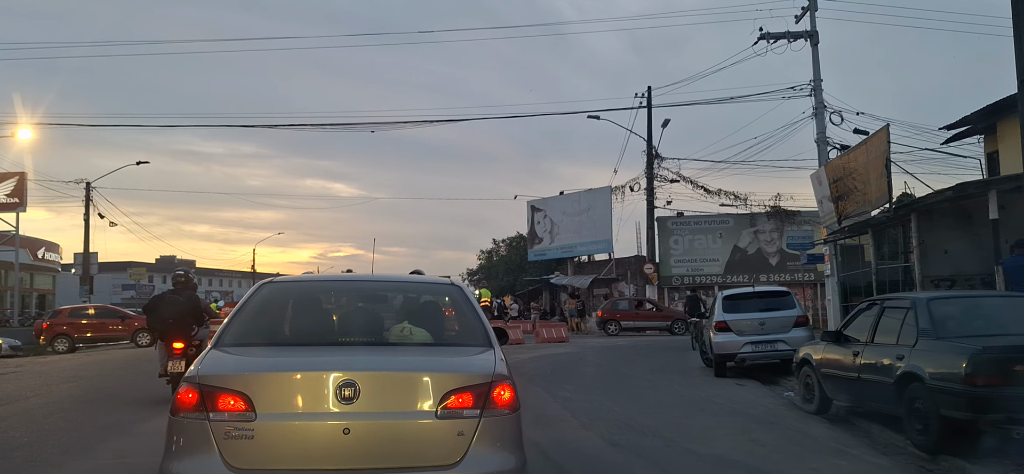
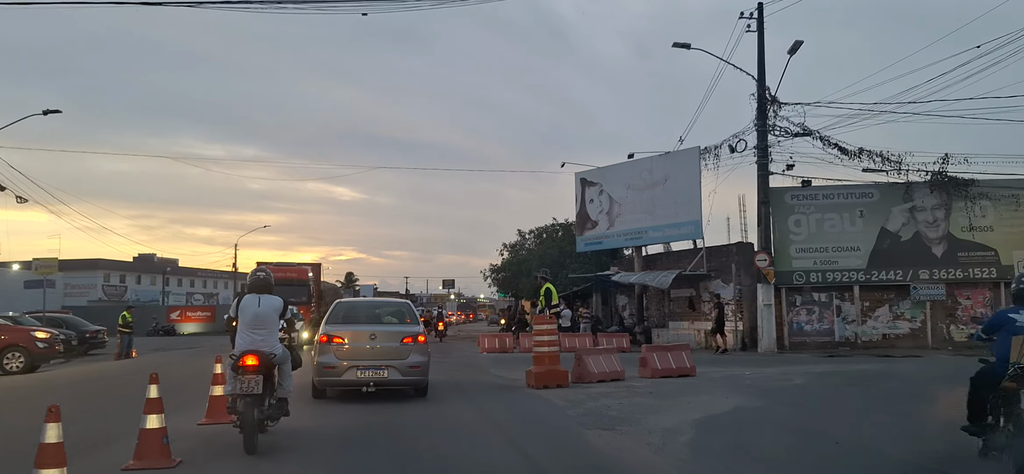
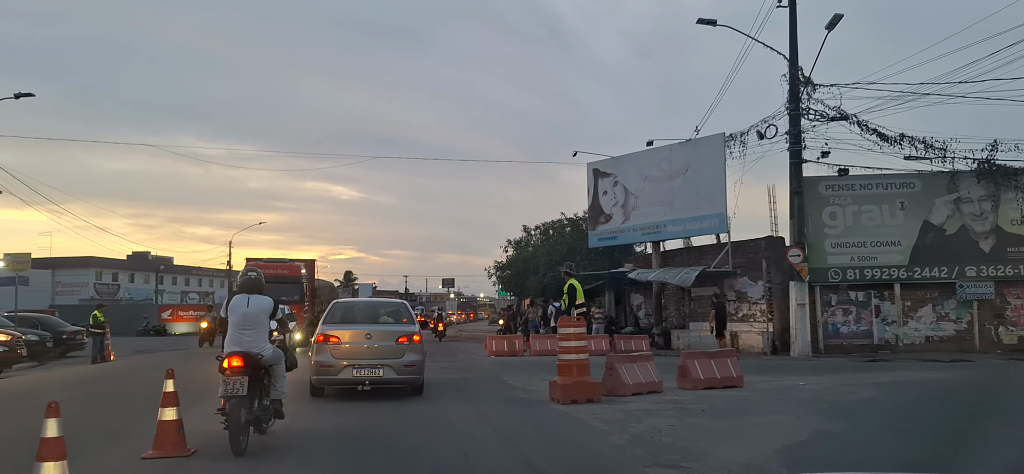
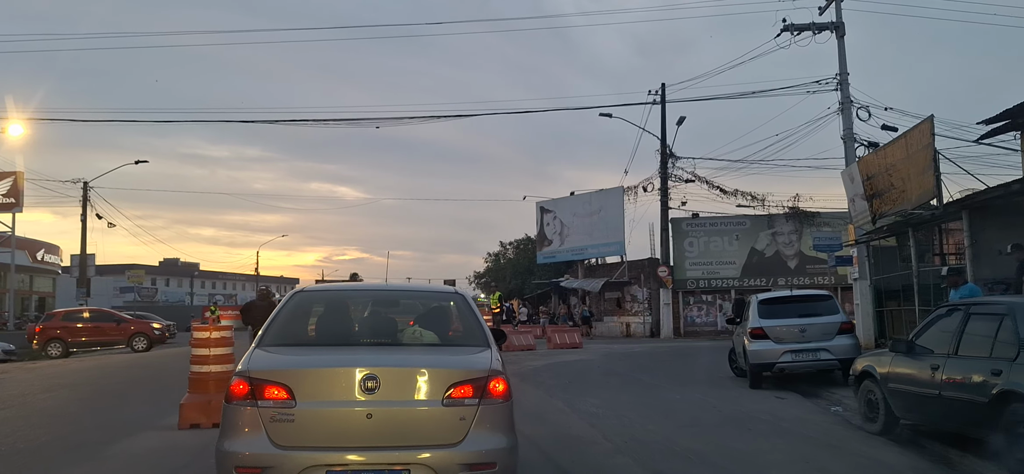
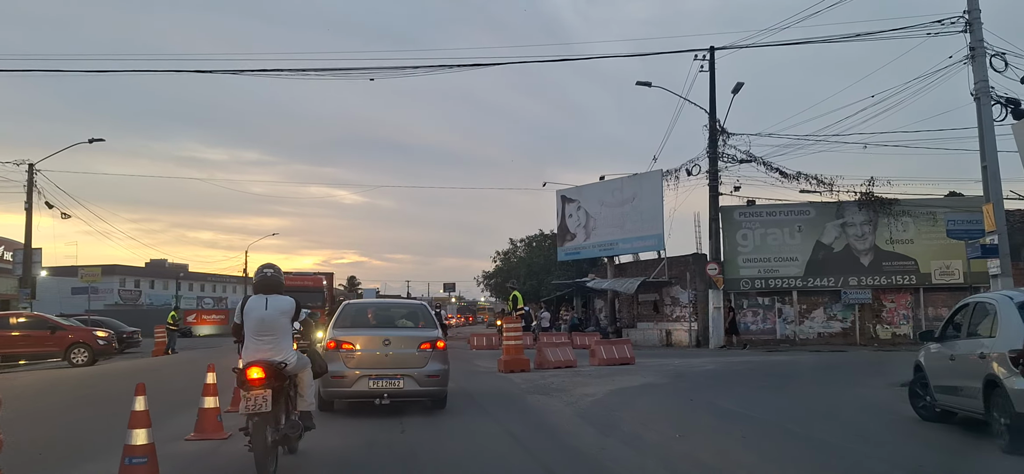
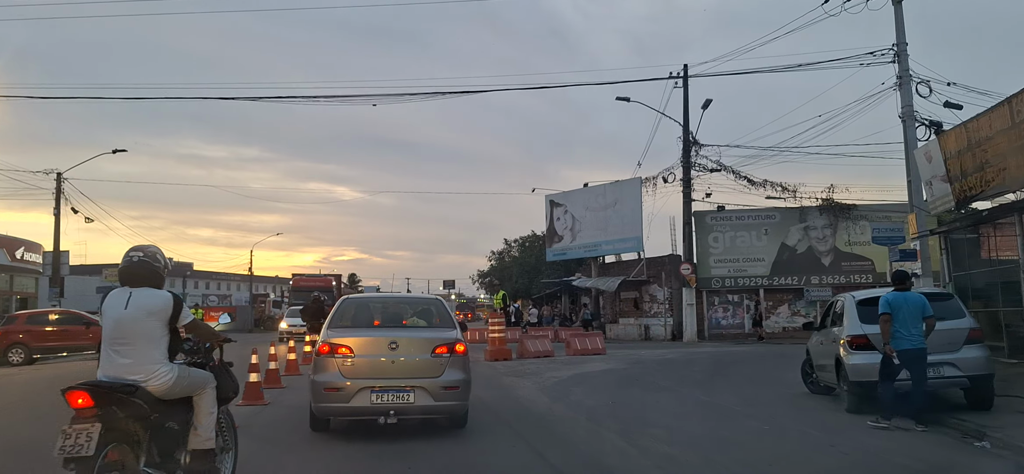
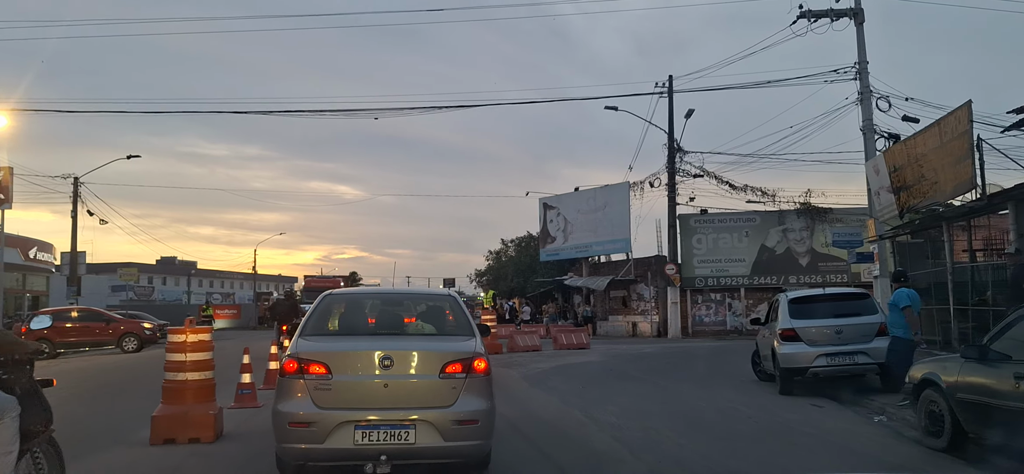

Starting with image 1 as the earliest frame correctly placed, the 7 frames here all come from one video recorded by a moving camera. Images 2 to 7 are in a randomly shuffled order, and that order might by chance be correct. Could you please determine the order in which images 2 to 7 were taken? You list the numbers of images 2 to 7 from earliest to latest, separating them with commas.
4, 7, 6, 5, 2, 3
